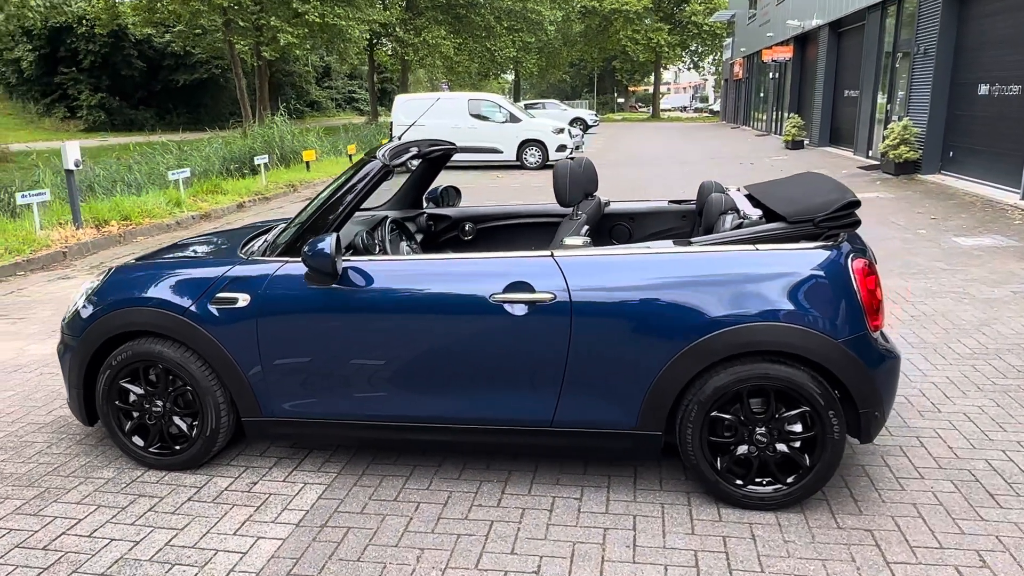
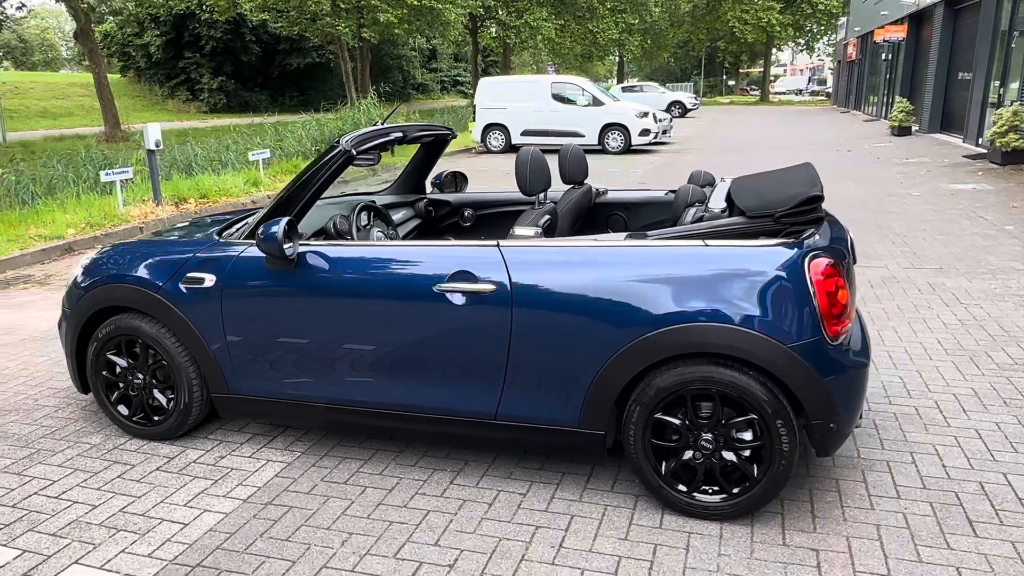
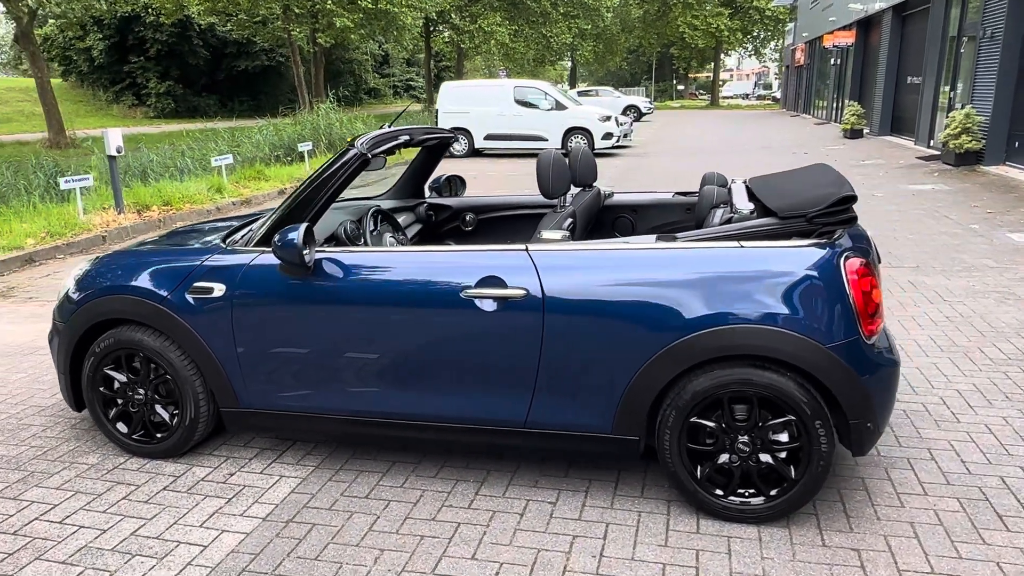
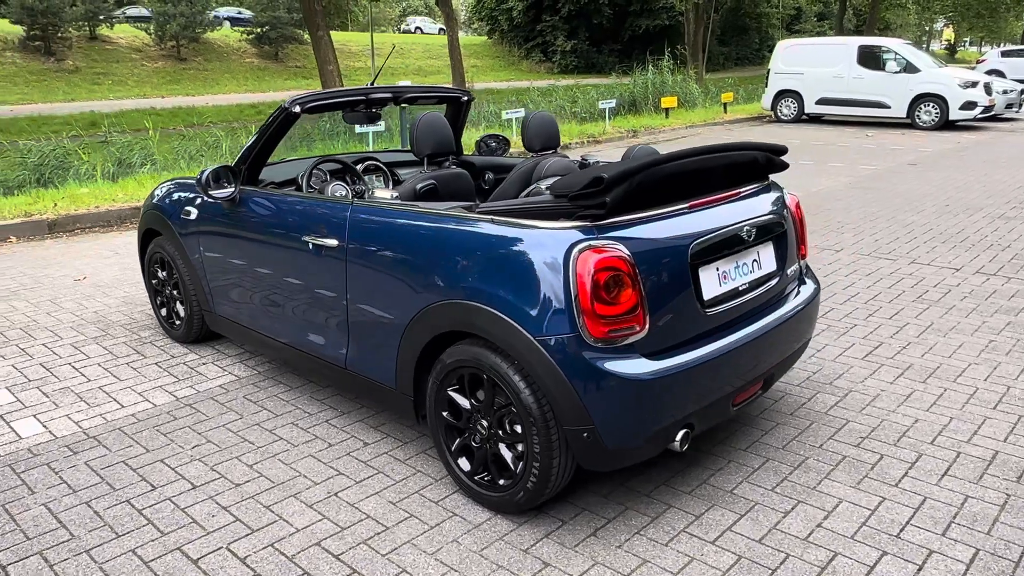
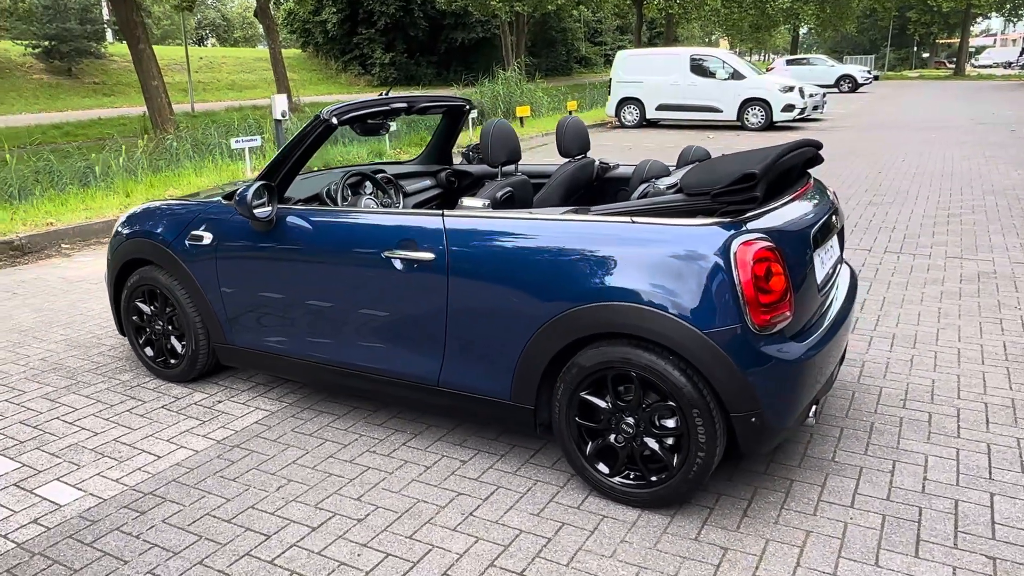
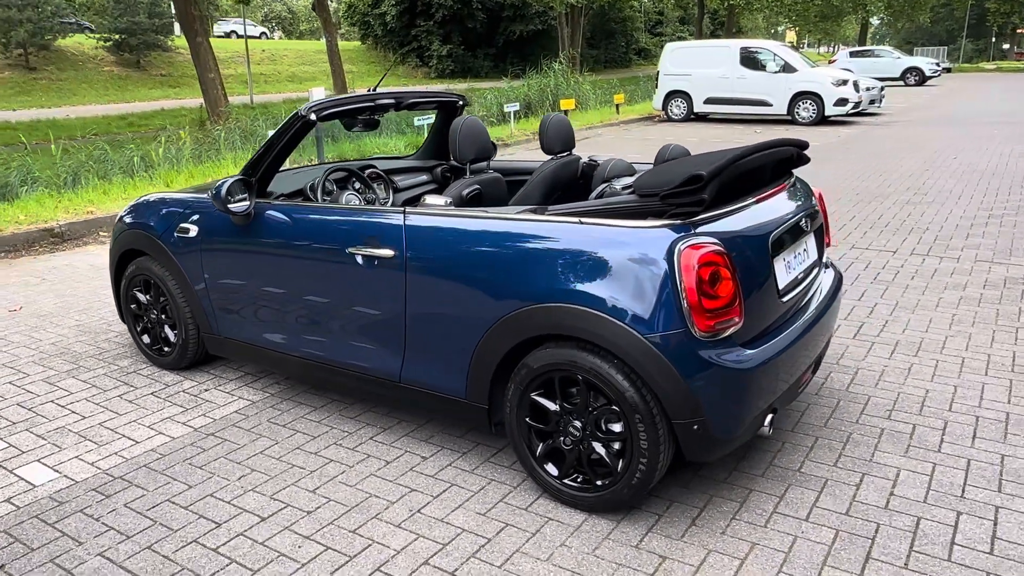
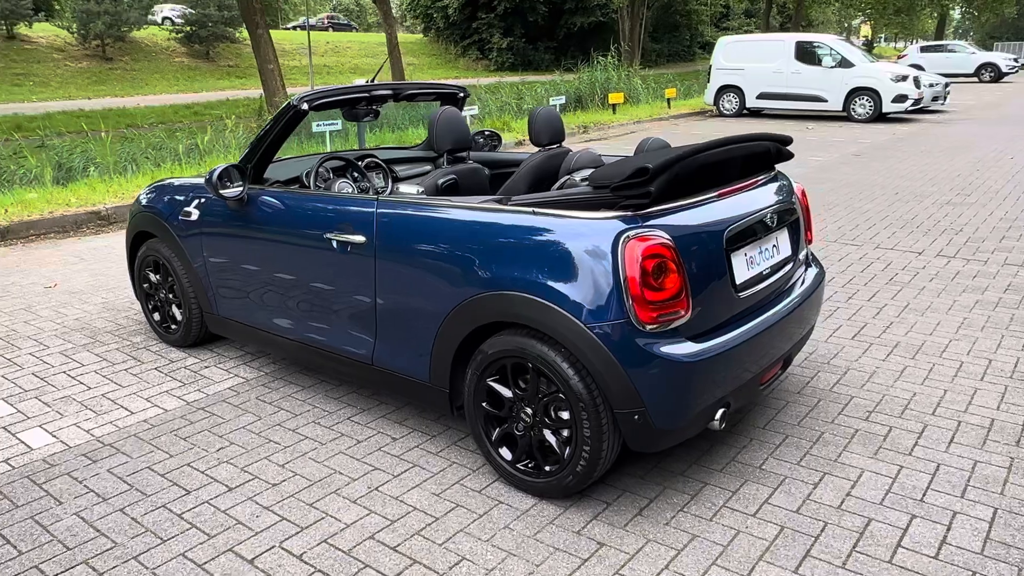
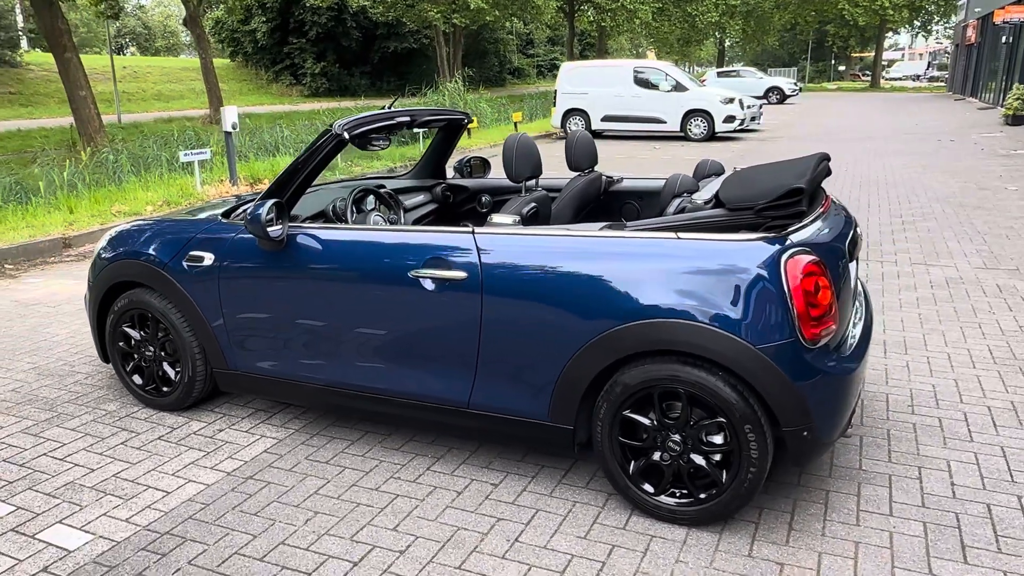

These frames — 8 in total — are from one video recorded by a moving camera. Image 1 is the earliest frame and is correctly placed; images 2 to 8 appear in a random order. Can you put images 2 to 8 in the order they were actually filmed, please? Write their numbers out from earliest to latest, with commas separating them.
3, 2, 8, 5, 6, 7, 4
